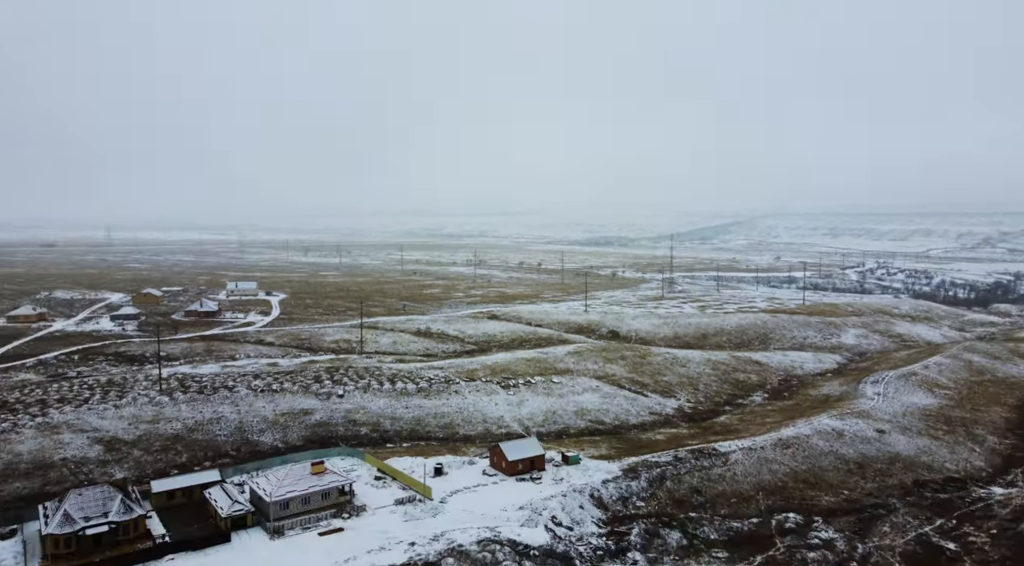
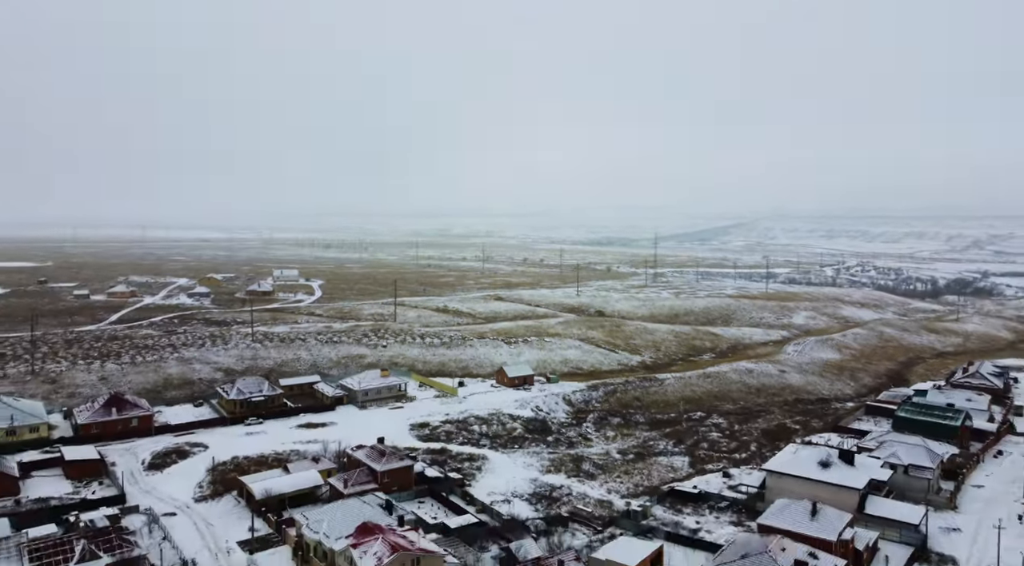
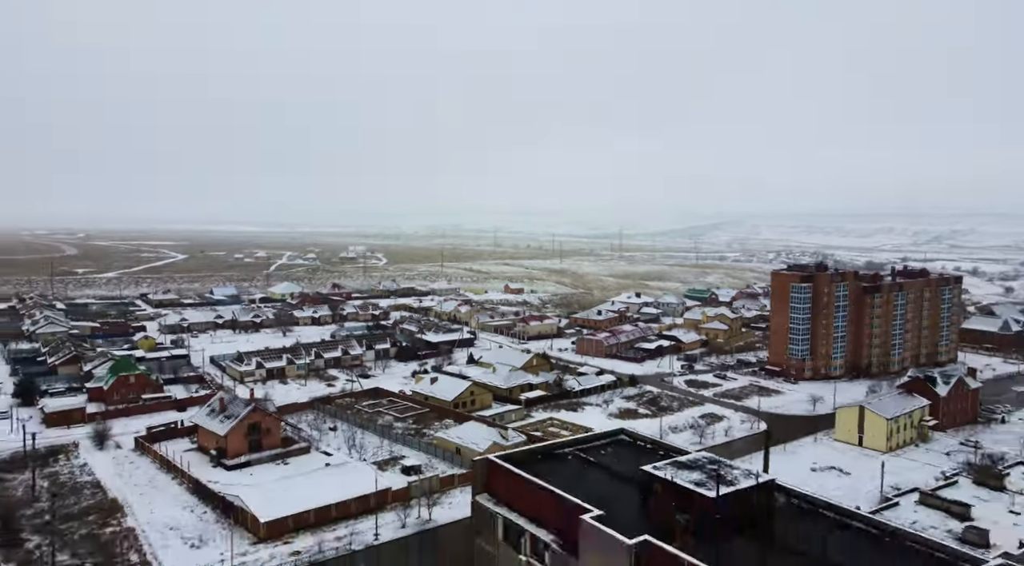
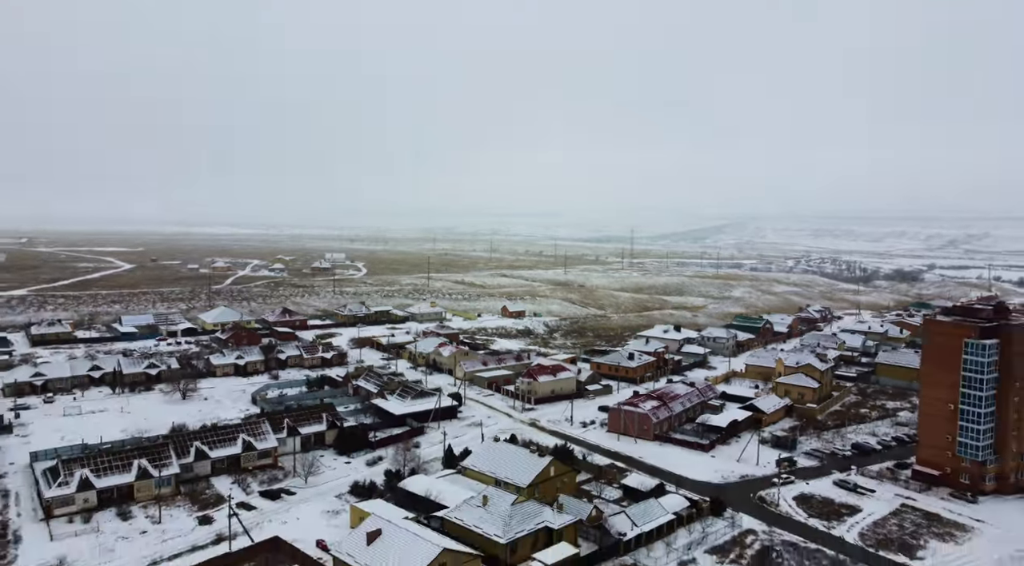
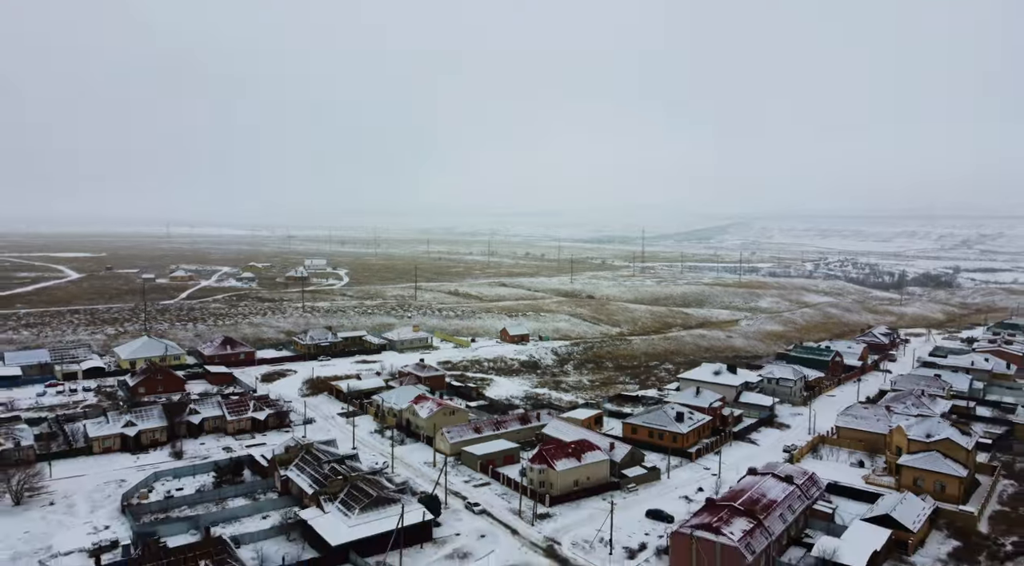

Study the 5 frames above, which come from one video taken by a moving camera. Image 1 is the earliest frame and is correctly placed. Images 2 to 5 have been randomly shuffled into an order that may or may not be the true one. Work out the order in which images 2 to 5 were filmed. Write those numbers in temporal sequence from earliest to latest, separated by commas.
2, 5, 4, 3
